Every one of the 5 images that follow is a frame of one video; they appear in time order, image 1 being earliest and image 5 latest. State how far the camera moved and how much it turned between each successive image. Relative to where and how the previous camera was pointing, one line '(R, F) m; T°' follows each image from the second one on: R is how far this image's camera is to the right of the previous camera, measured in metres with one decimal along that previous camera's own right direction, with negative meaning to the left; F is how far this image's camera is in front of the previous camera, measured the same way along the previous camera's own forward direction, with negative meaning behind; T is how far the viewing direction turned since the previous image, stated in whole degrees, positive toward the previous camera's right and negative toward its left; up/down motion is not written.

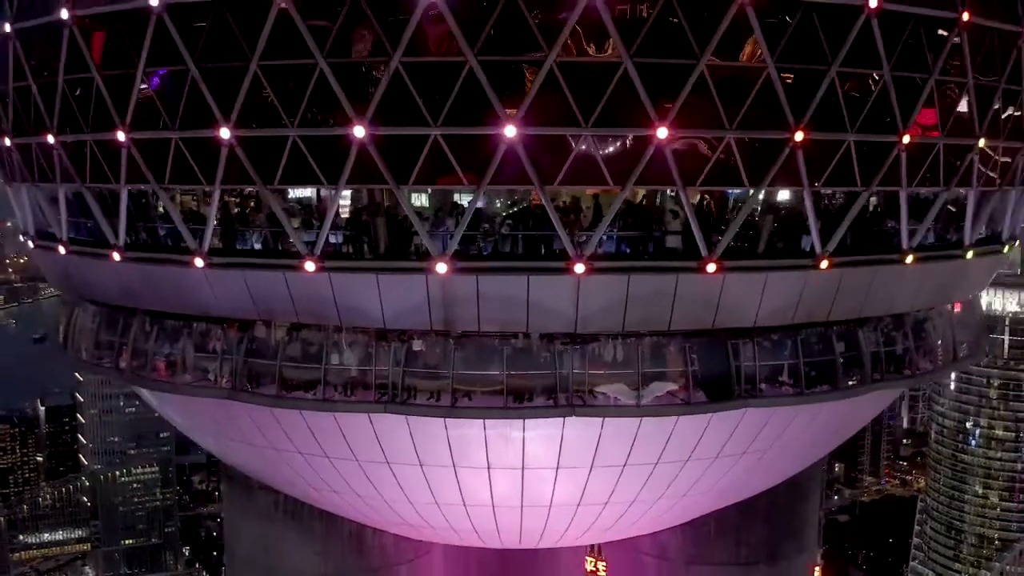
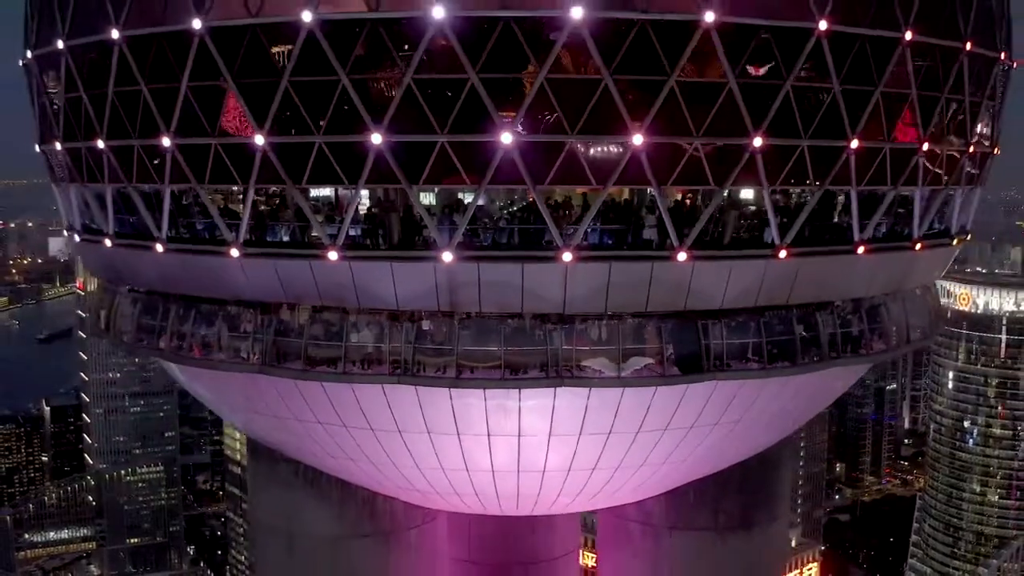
(0.0, -1.0) m; 0°
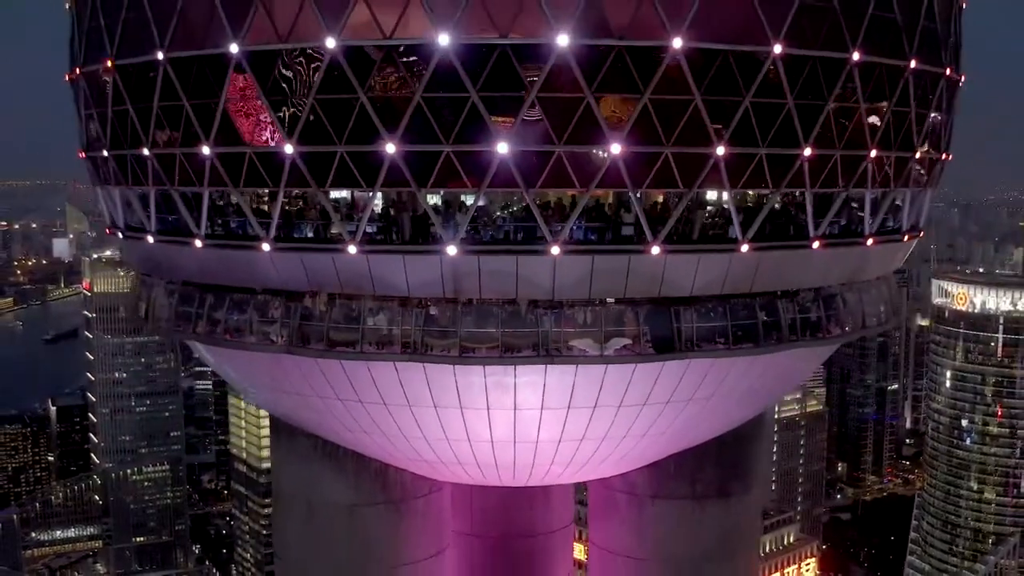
(+0.1, -1.2) m; 0°
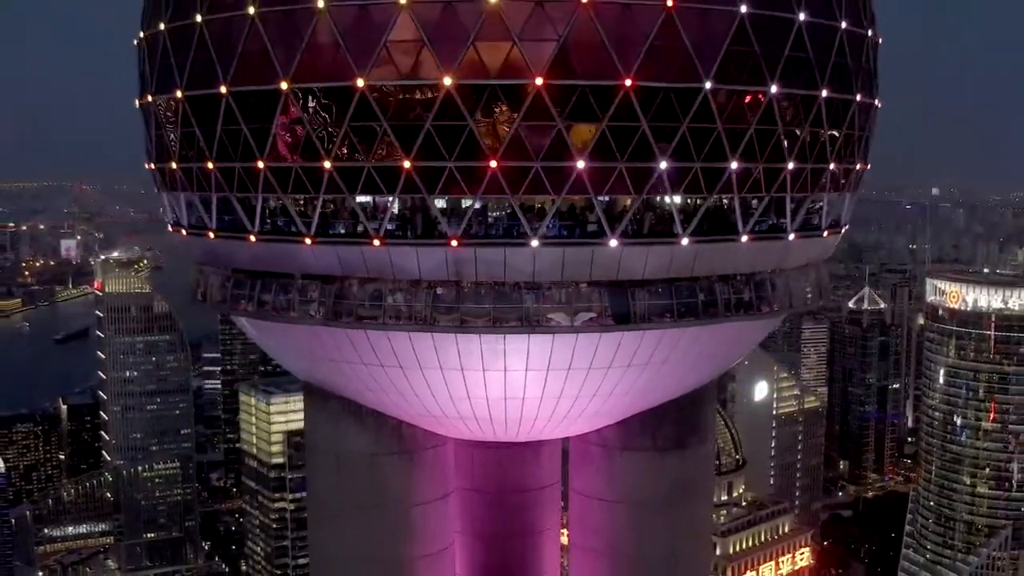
(+0.2, -2.5) m; 0°
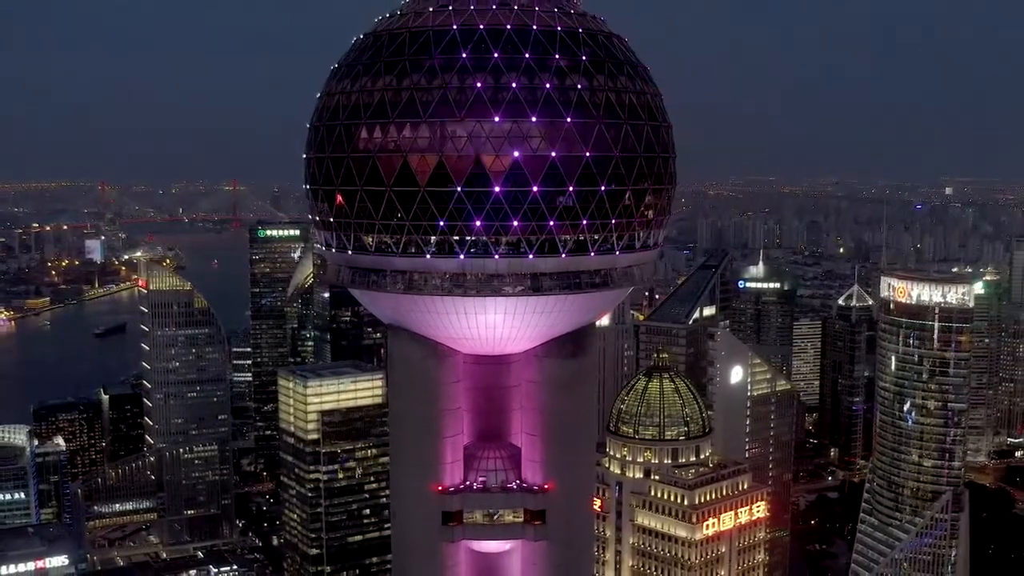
(+1.1, -15.0) m; -1°
